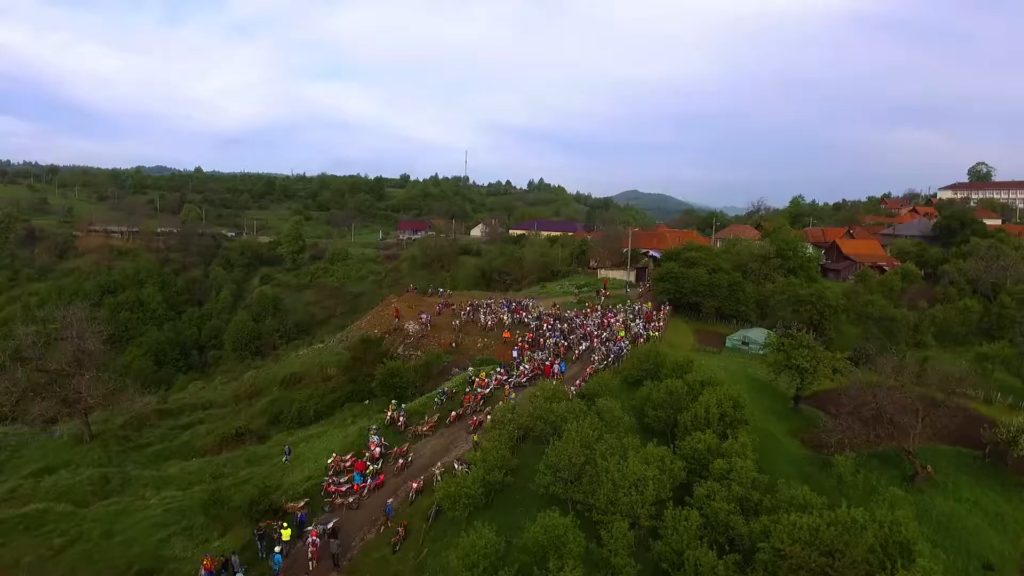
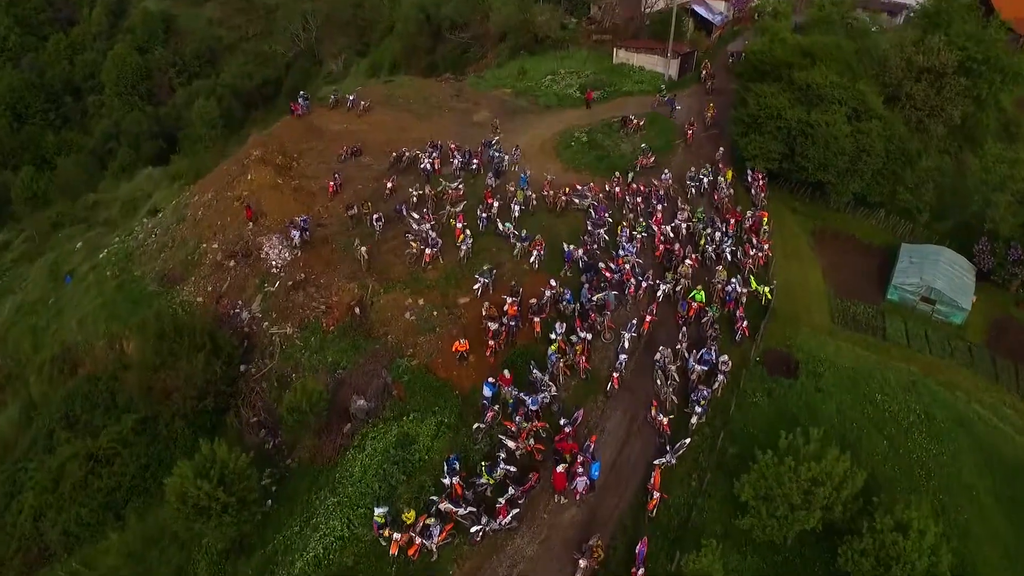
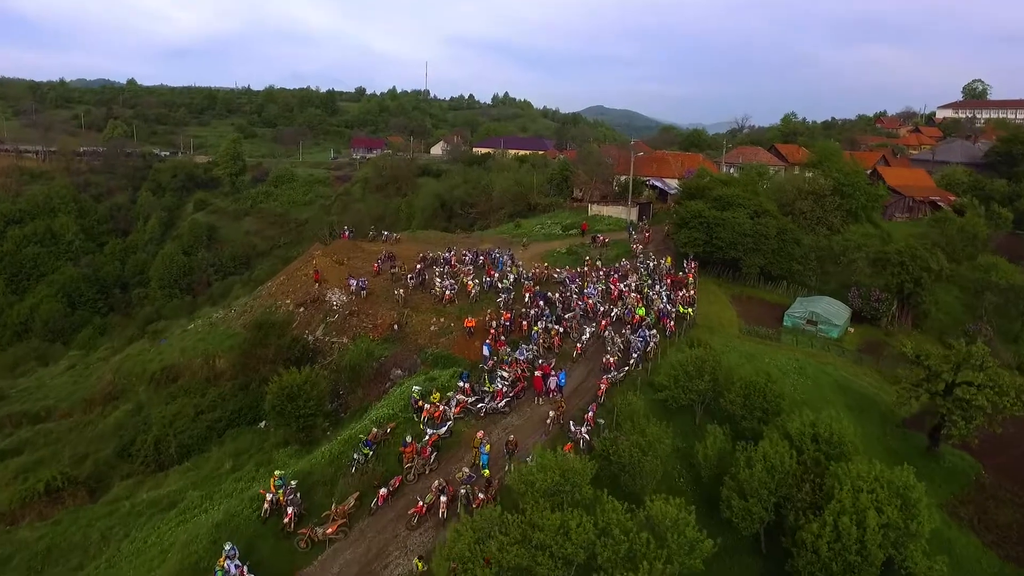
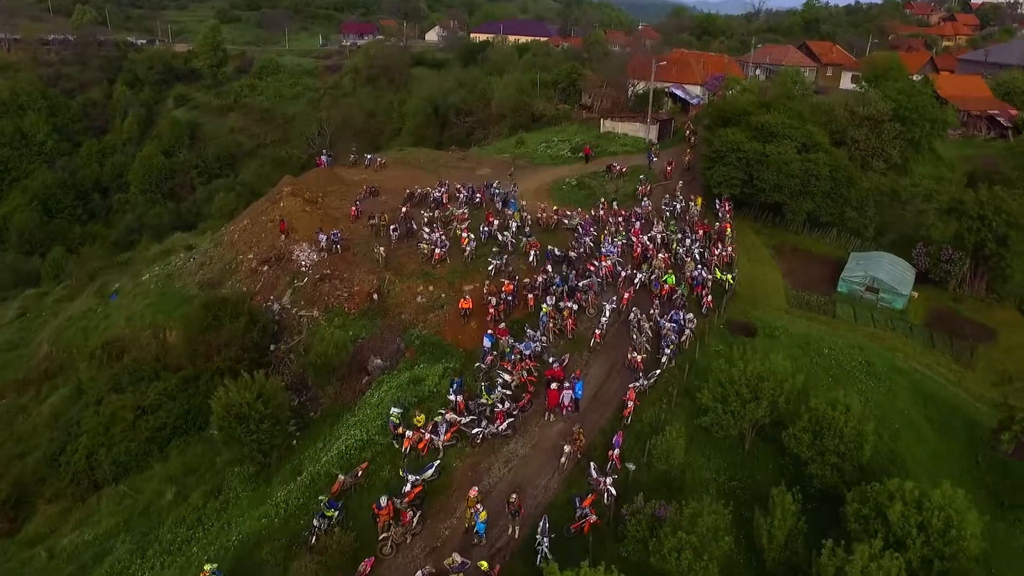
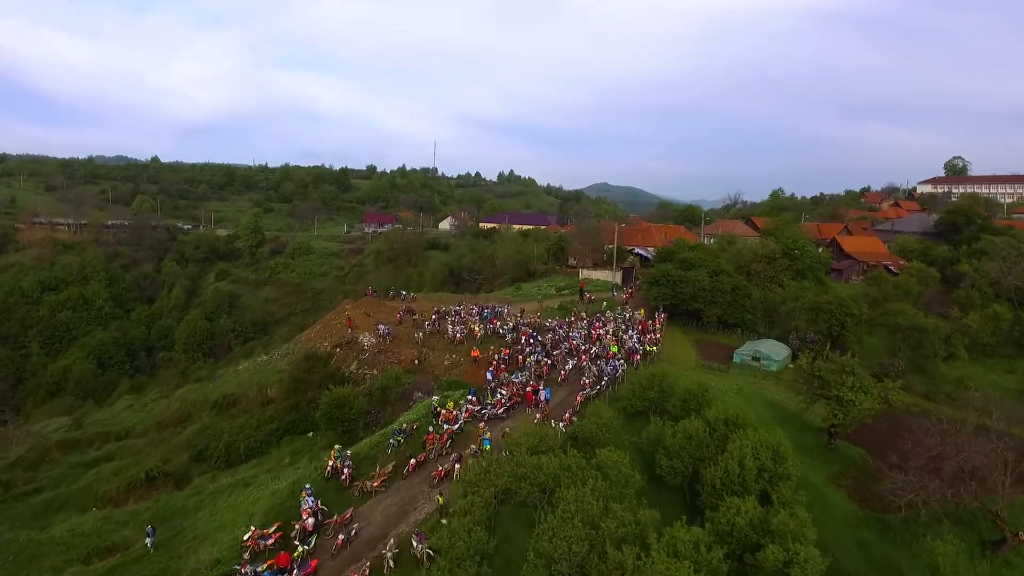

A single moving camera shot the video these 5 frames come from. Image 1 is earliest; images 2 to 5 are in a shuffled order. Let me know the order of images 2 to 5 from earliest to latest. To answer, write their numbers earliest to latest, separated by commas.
5, 3, 4, 2
